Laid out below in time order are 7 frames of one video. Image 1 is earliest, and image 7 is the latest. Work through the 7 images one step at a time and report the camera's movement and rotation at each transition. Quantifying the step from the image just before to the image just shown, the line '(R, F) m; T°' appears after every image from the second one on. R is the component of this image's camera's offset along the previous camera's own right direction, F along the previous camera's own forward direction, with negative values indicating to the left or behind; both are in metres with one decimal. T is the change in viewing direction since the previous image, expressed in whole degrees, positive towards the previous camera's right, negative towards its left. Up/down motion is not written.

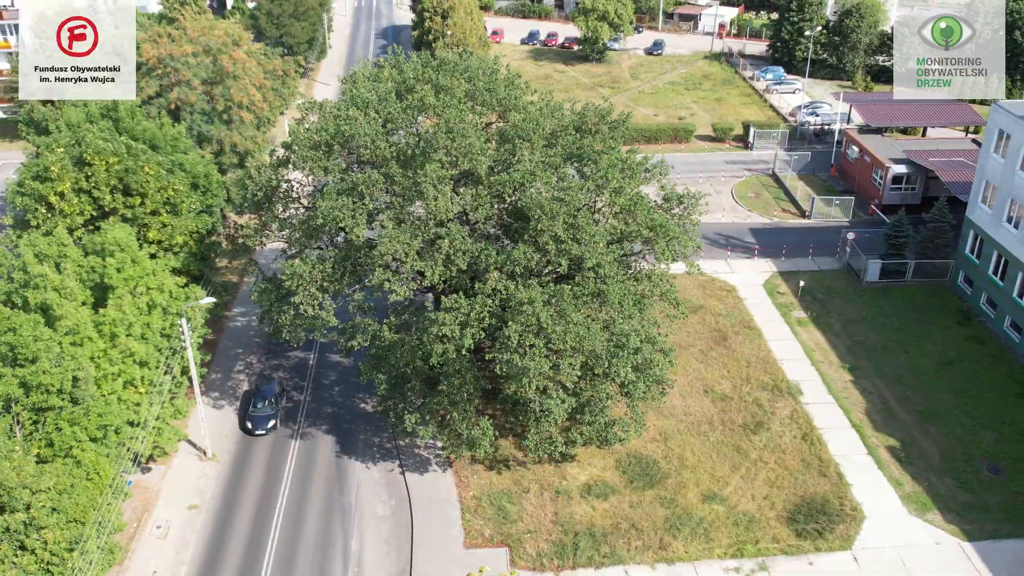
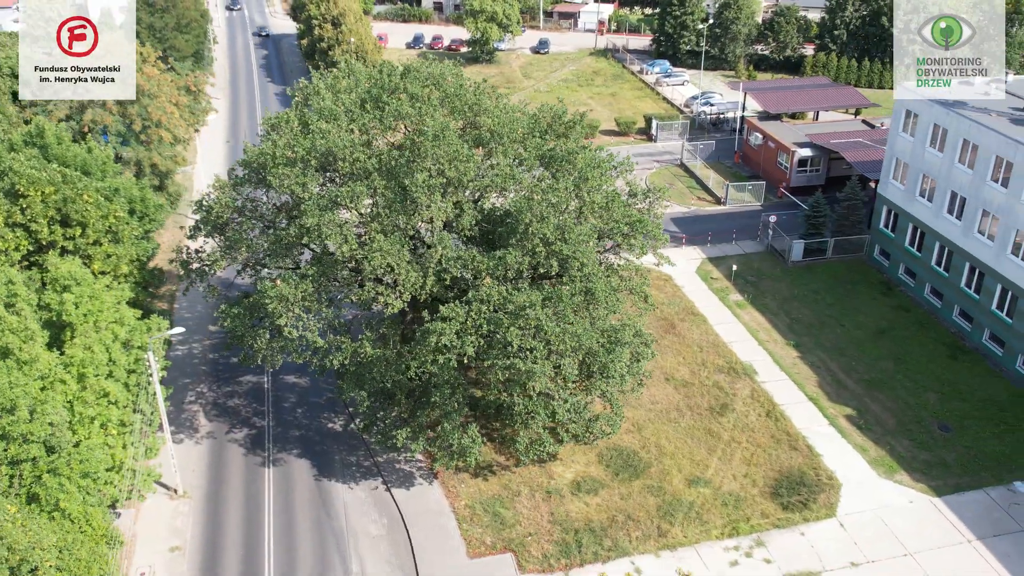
(-3.6, +0.3) m; +8°
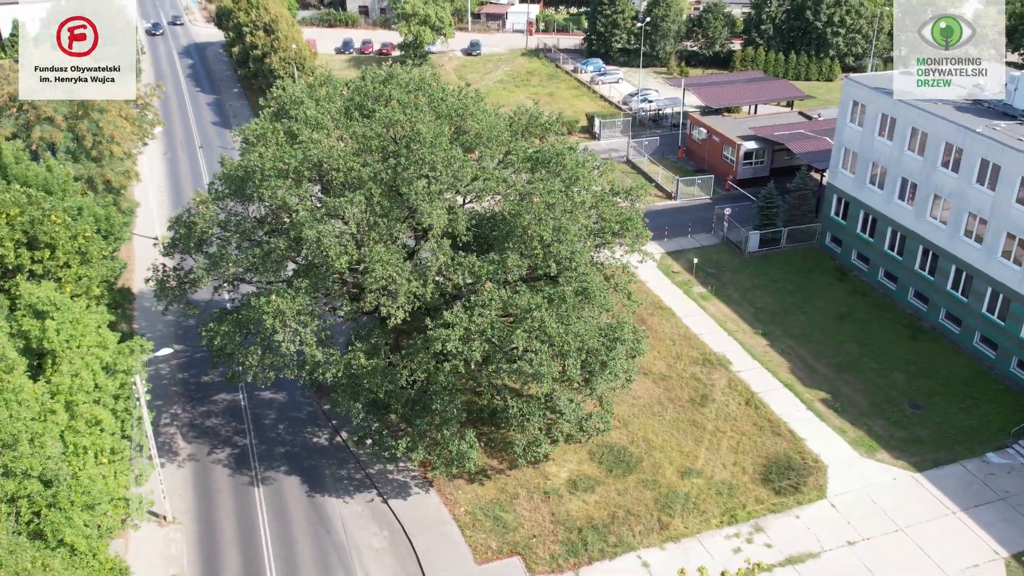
(-2.4, +0.1) m; +5°
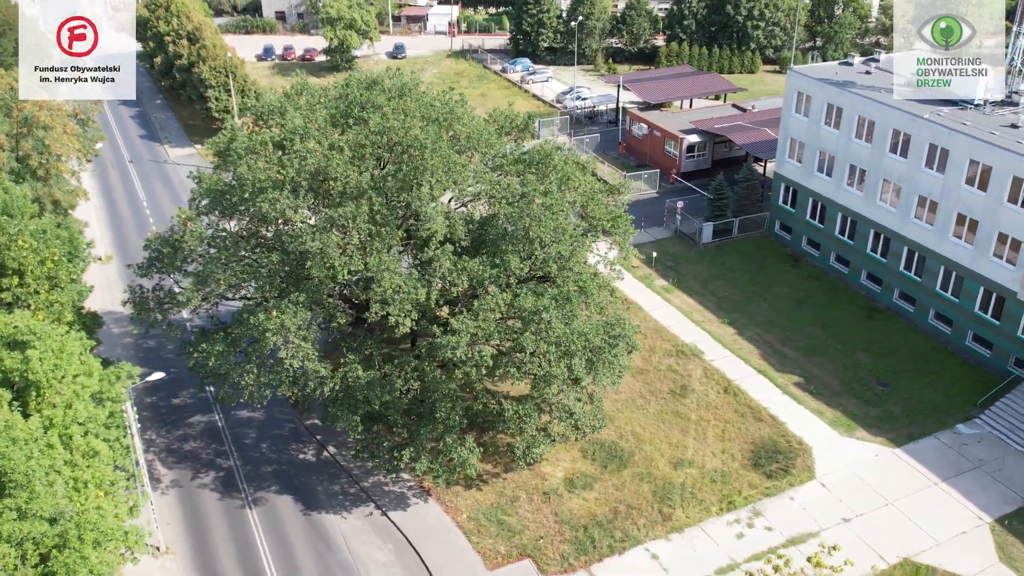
(-2.7, +0.2) m; +6°
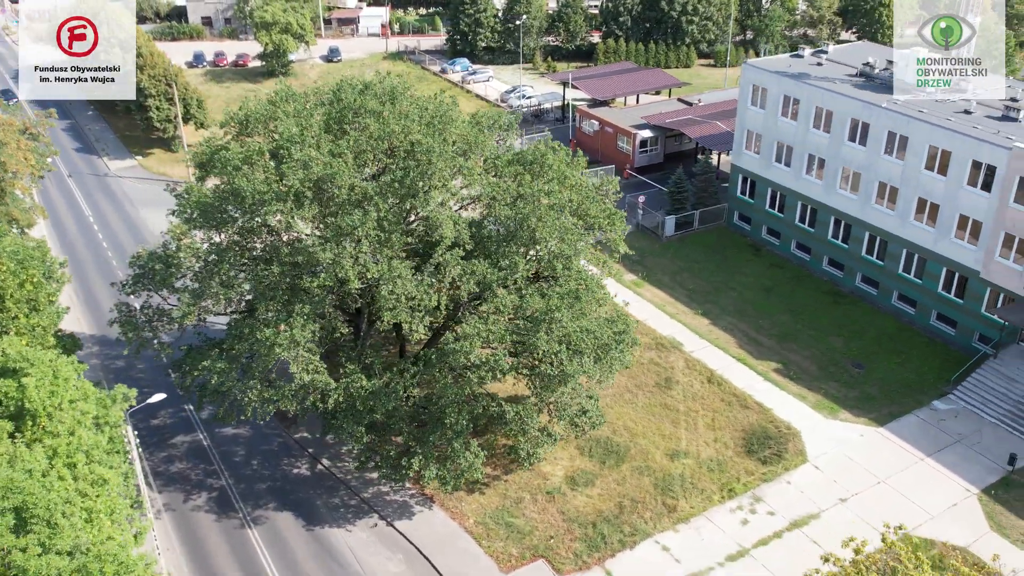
(-2.5, +0.2) m; +5°
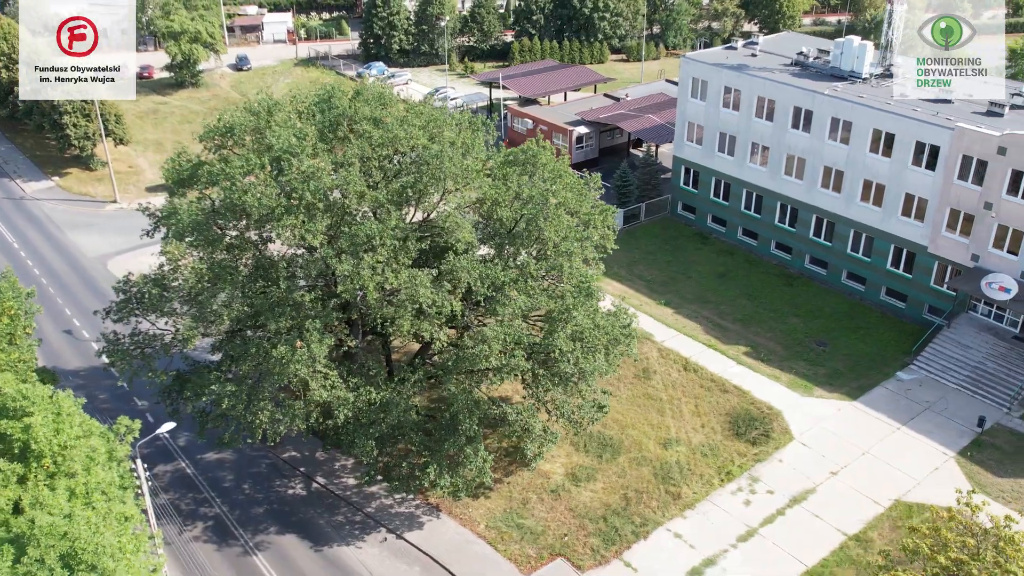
(-3.4, +0.3) m; +7°
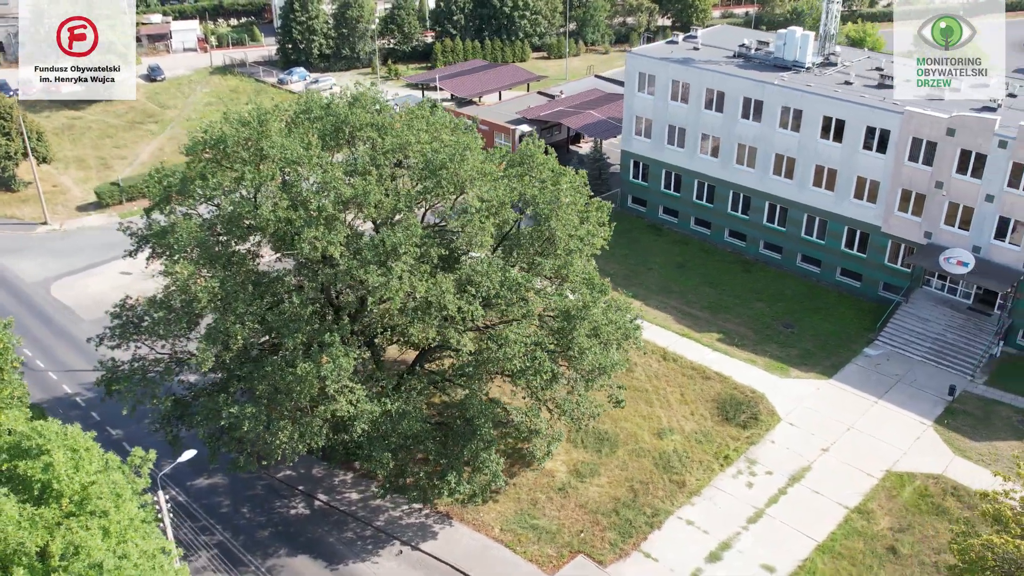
(-3.3, +0.3) m; +6°
